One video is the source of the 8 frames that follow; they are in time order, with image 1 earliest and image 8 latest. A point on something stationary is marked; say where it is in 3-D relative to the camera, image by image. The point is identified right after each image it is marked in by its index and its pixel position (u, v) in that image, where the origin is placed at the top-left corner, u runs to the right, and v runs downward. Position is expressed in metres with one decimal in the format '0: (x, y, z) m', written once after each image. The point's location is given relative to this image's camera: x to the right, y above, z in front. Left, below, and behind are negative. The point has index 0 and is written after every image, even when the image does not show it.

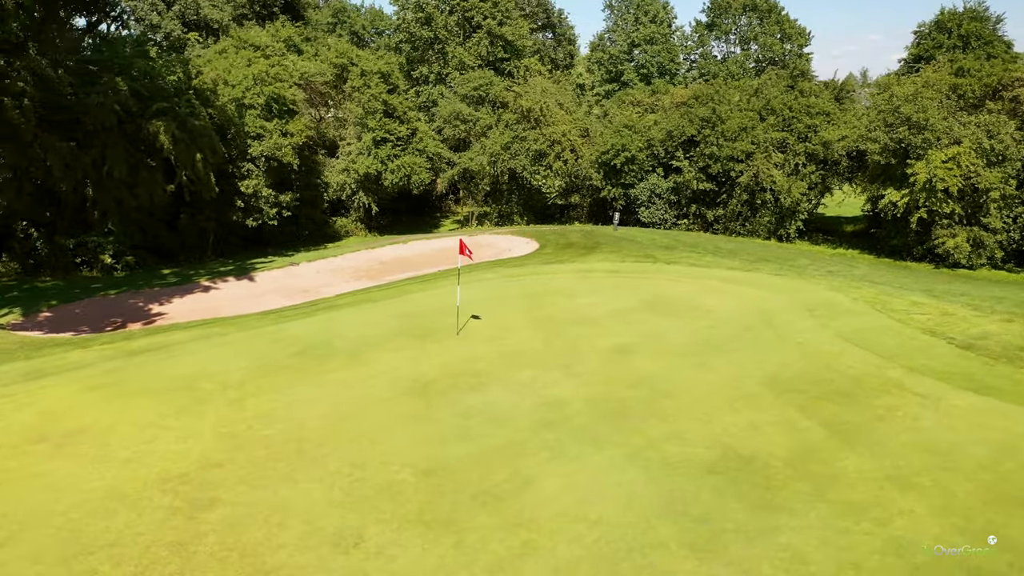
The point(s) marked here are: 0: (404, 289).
0: (-2.4, -0.1, +18.0) m
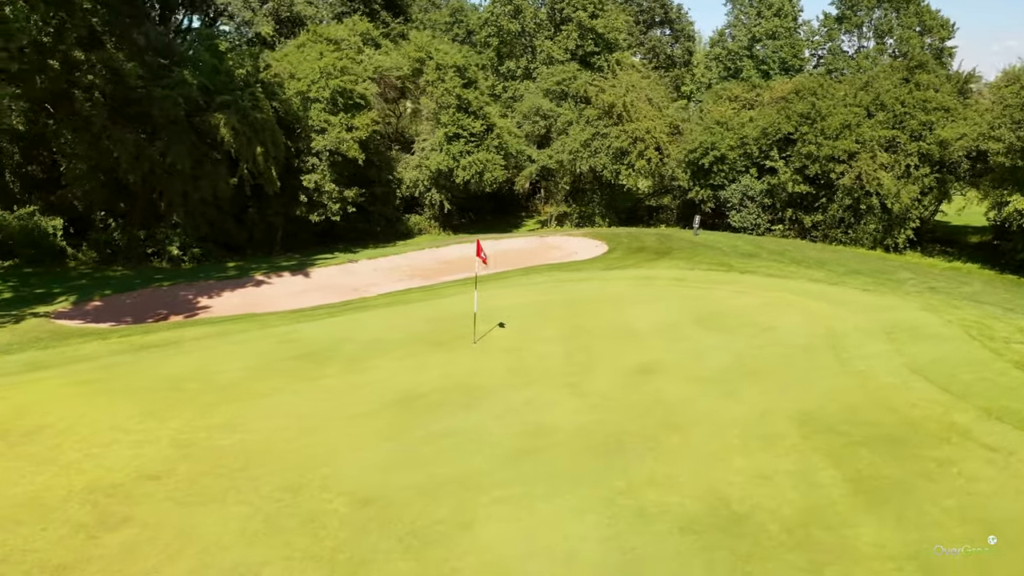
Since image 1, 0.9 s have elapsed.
0: (-1.4, -0.1, +17.1) m
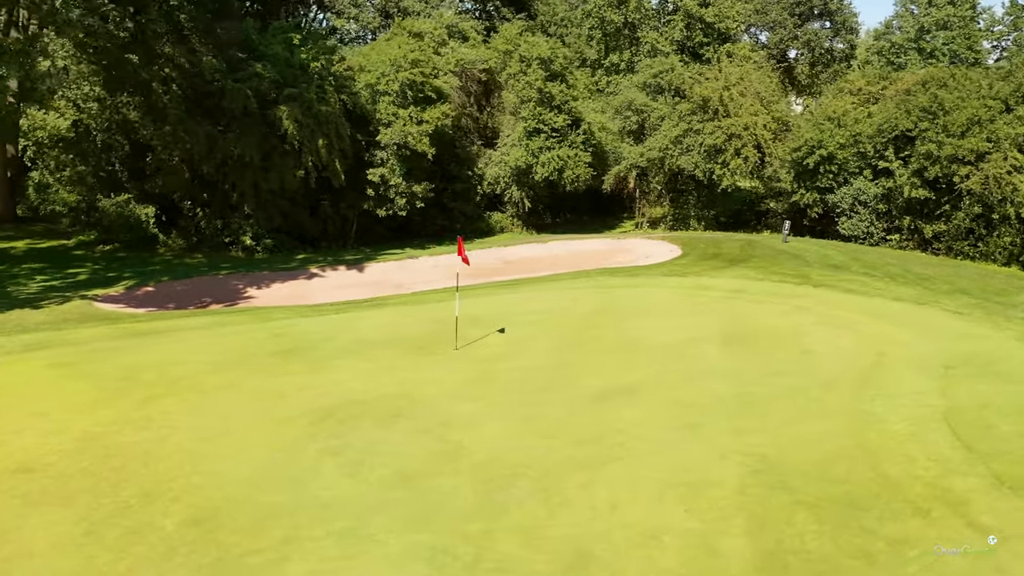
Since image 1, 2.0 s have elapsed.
0: (-0.7, -0.1, +16.1) m
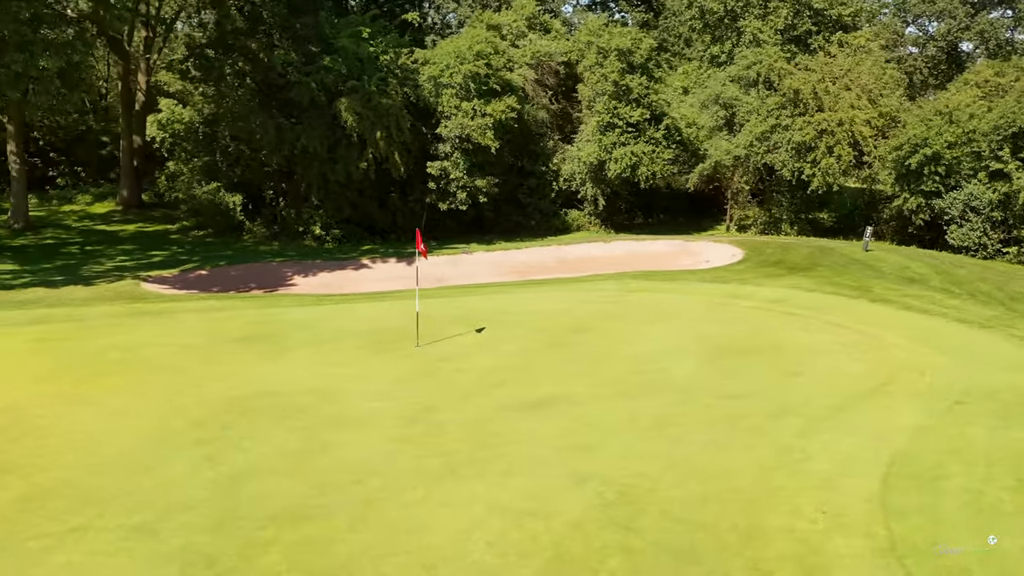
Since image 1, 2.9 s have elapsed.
0: (-0.4, -0.1, +15.6) m
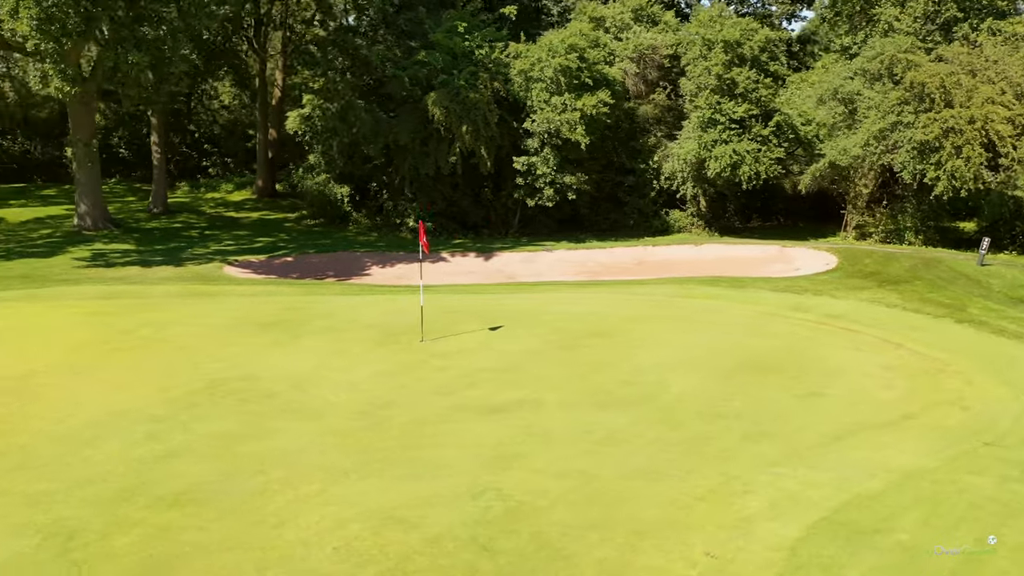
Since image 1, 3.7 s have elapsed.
0: (+0.5, 0.0, +15.1) m
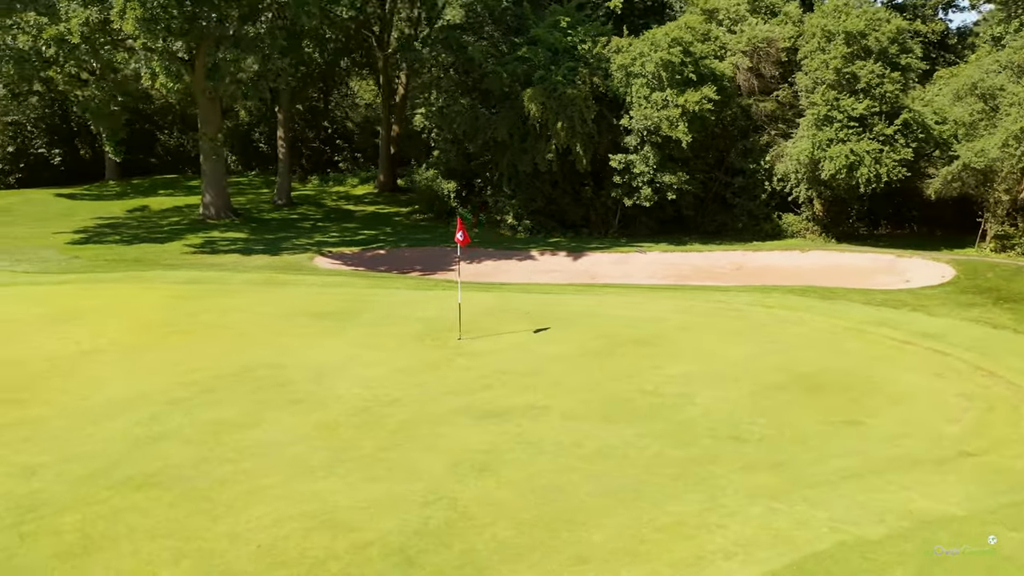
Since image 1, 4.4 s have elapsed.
0: (+1.8, -0.1, +14.5) m
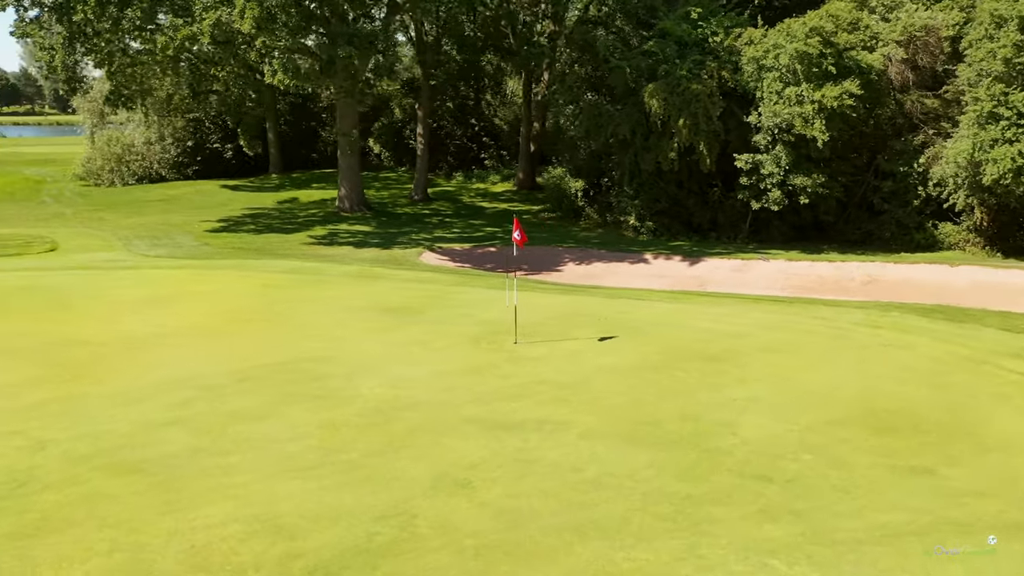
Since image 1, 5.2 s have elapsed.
0: (+3.2, -0.2, +13.5) m
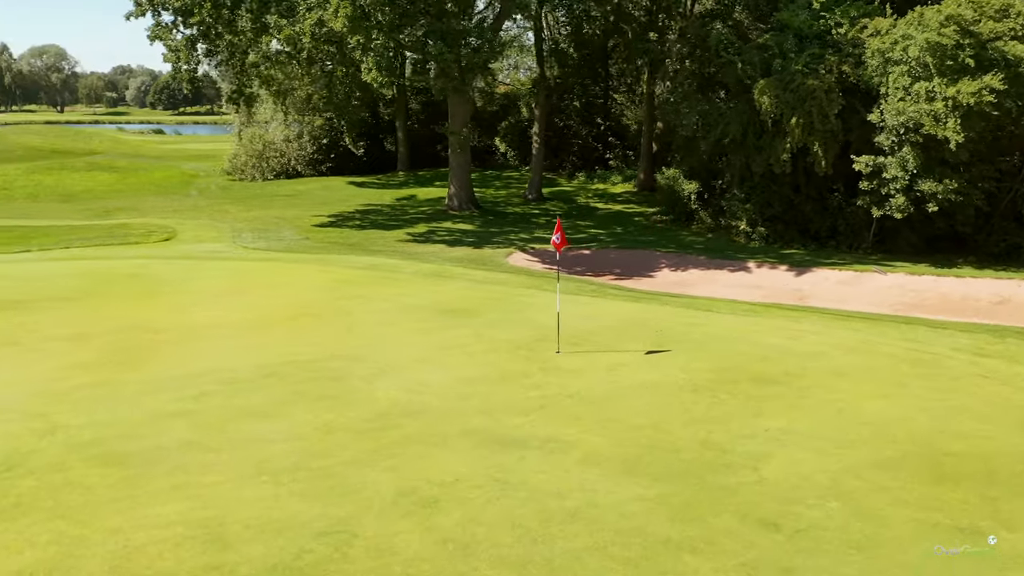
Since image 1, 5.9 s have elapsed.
0: (+4.2, -0.4, +12.3) m
